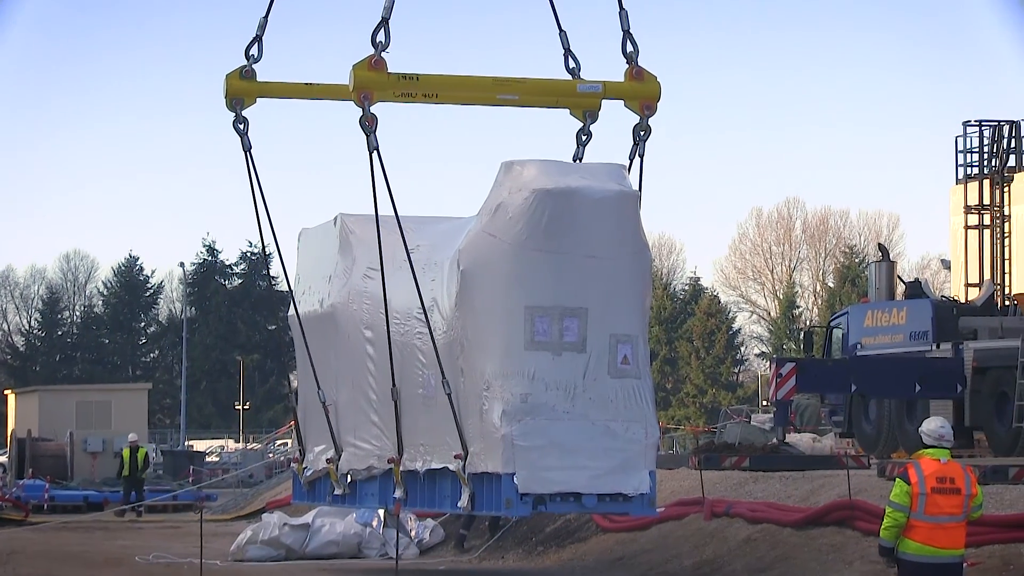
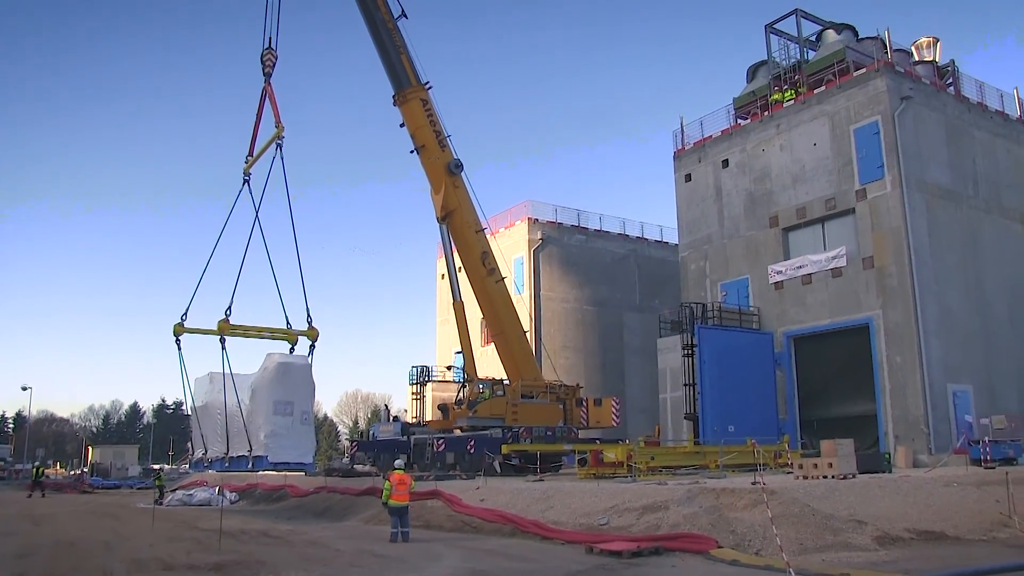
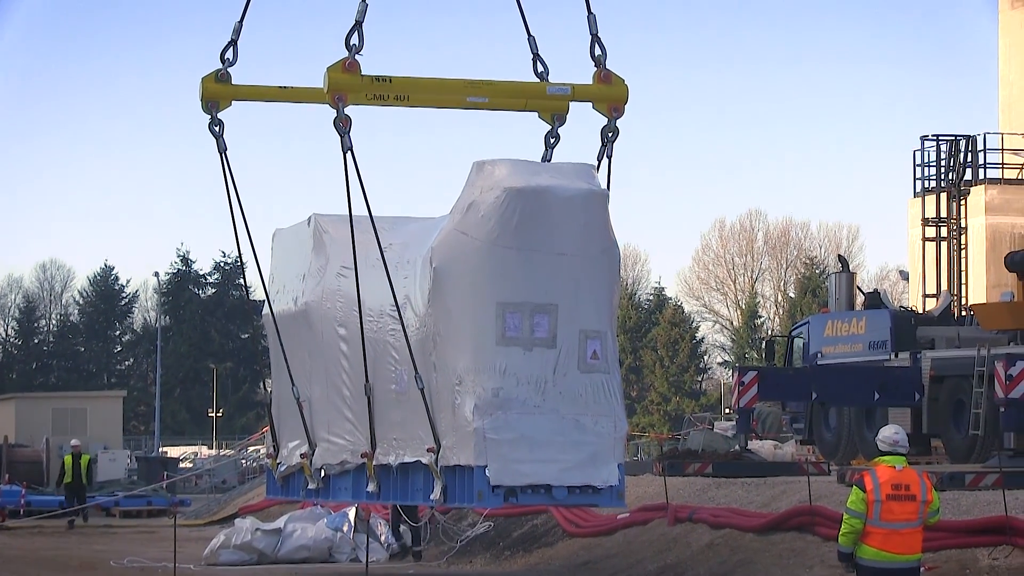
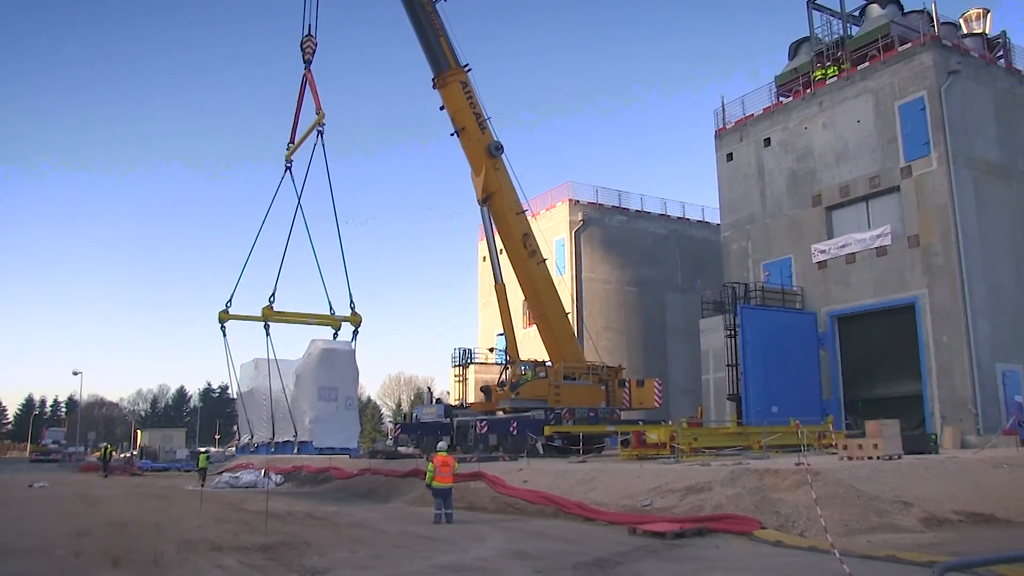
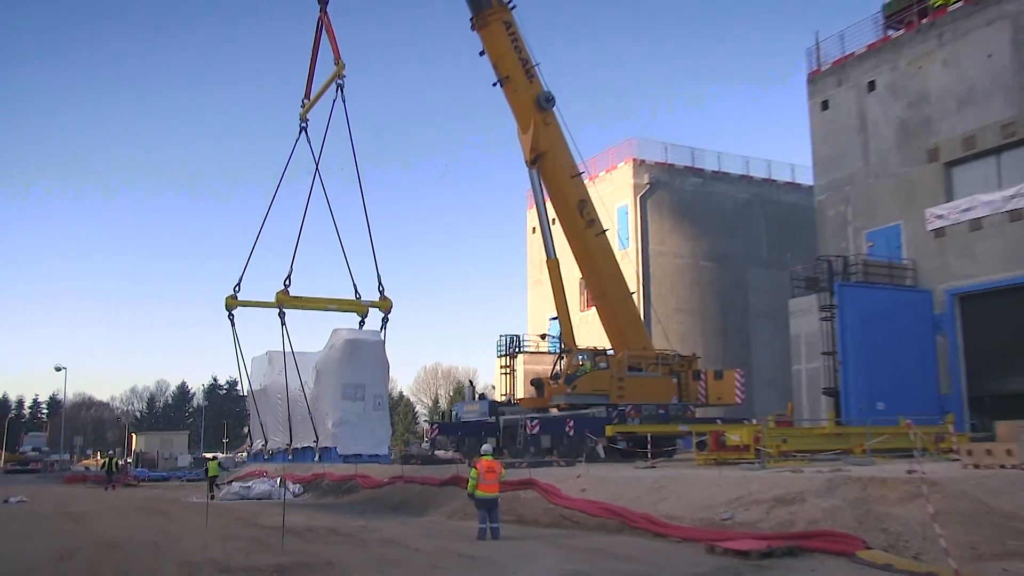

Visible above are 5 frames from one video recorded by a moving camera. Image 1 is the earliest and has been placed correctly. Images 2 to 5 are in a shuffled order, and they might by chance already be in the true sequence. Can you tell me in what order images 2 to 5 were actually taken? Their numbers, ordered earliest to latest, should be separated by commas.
3, 5, 4, 2
